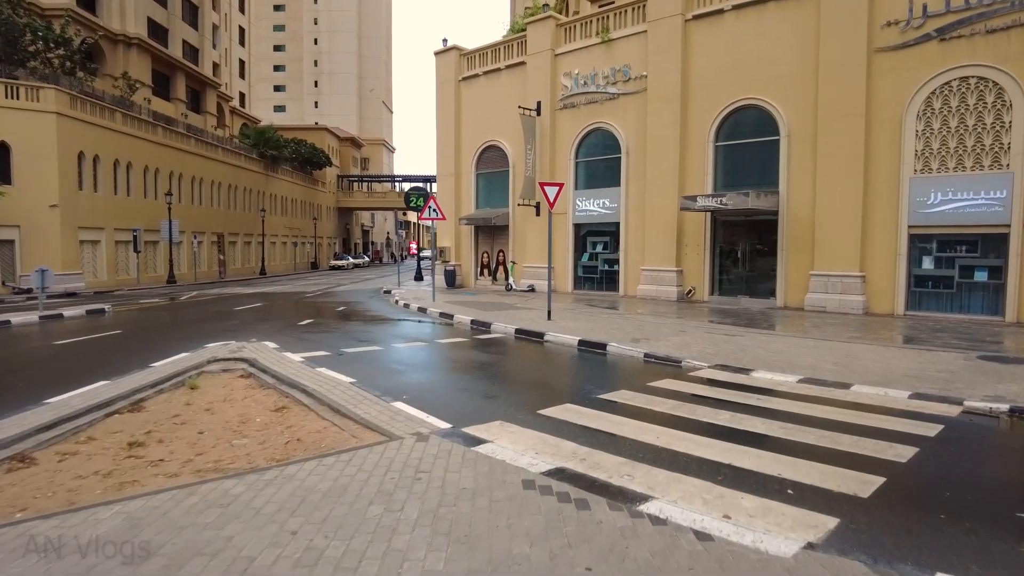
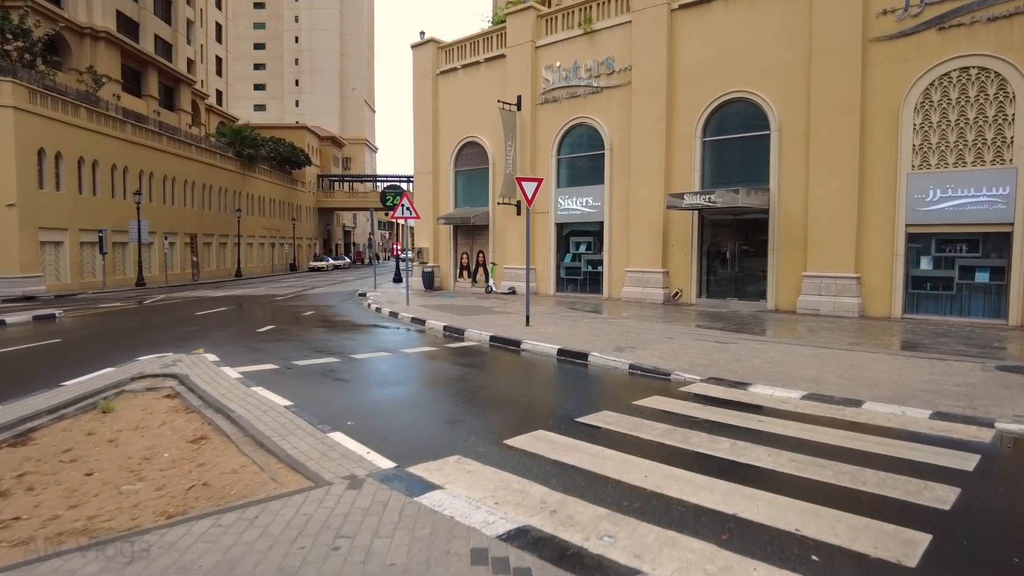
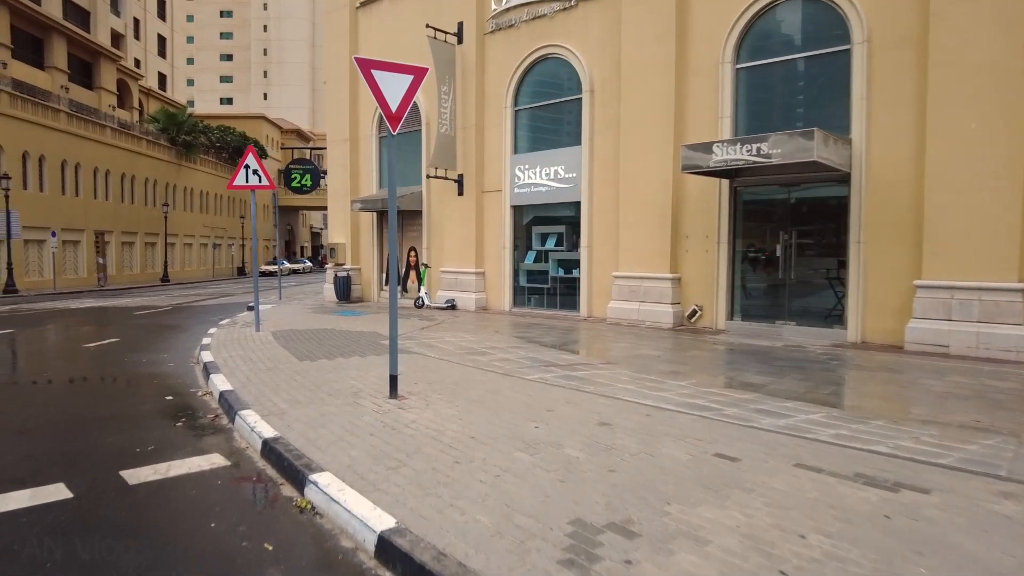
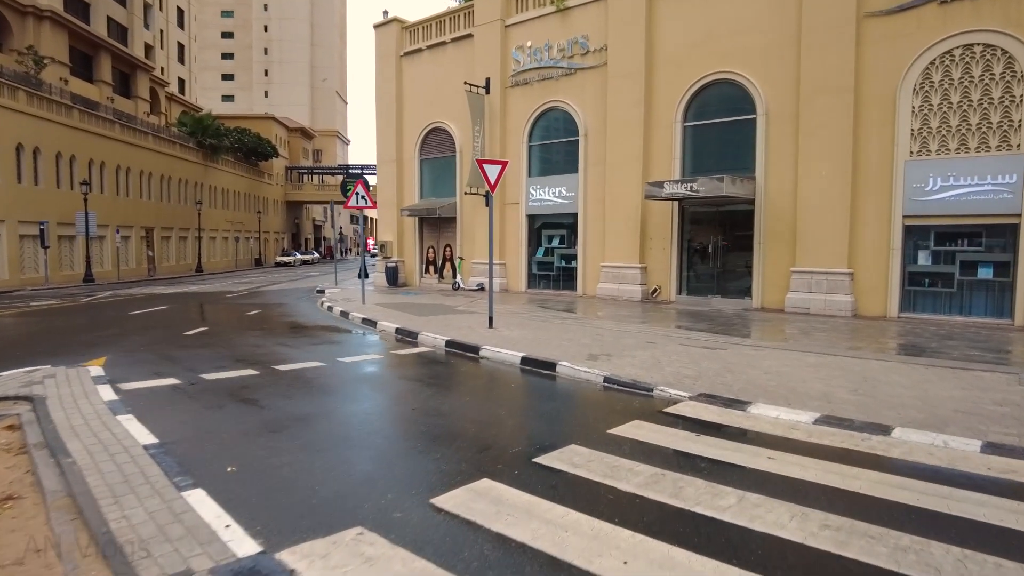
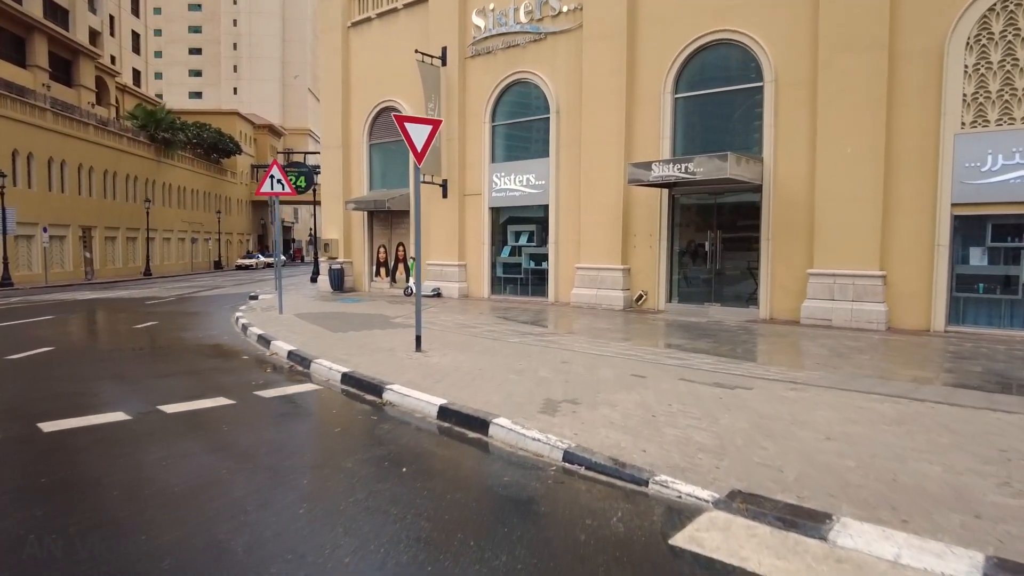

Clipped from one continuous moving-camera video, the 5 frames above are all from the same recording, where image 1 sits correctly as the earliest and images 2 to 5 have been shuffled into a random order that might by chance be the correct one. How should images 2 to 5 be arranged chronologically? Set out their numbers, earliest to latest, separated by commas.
2, 4, 5, 3
